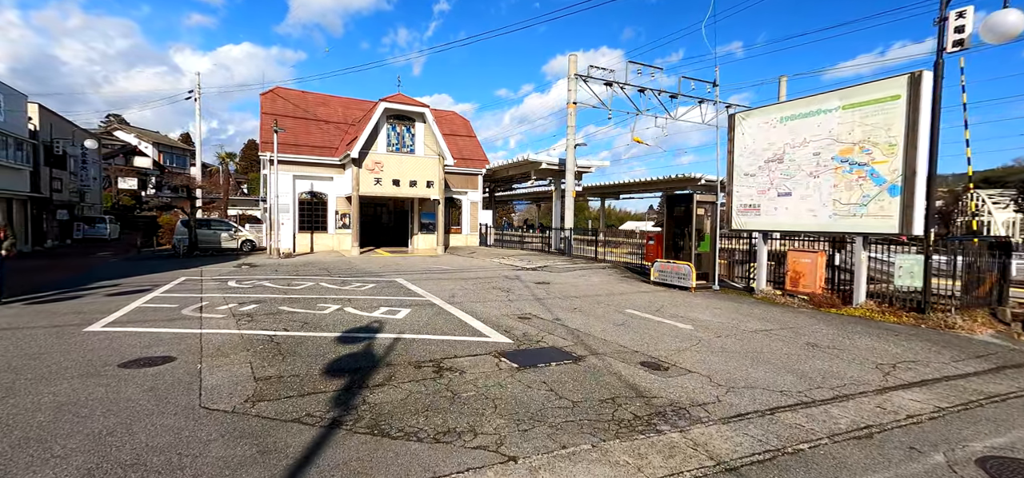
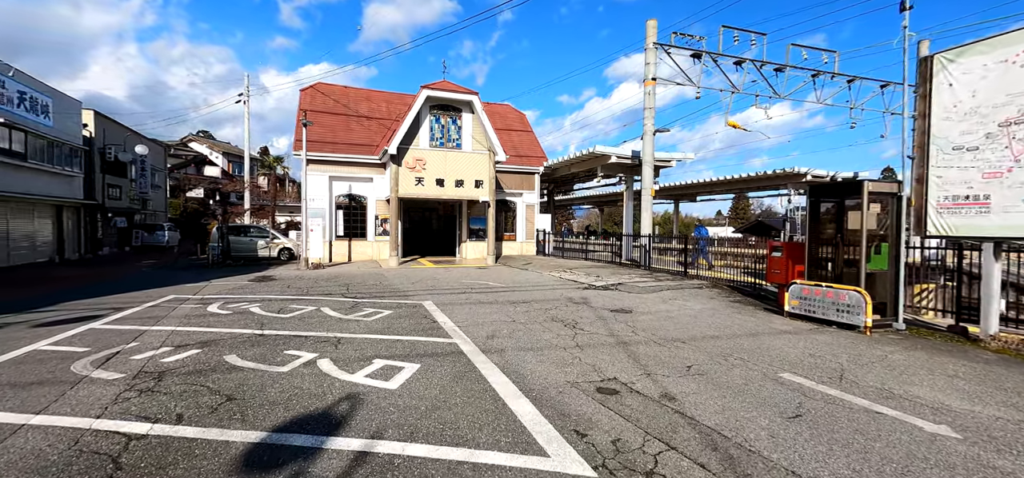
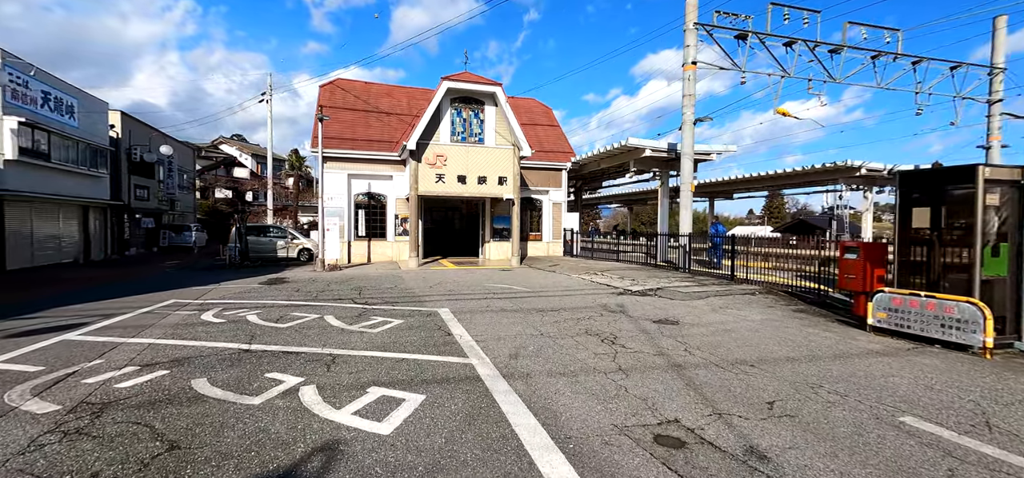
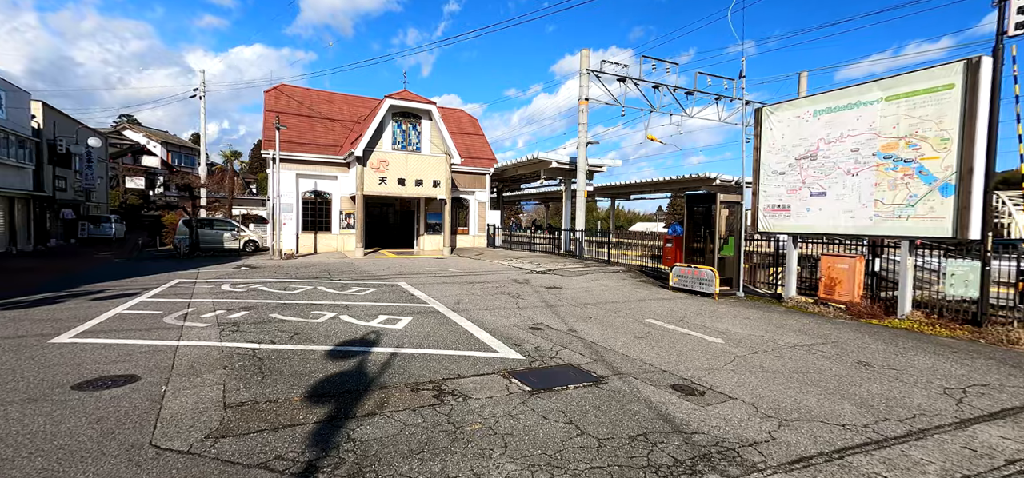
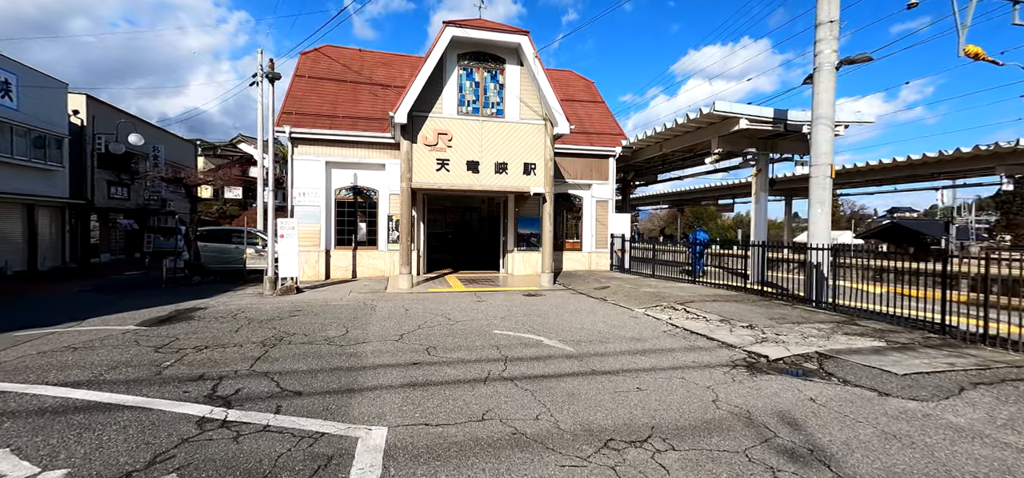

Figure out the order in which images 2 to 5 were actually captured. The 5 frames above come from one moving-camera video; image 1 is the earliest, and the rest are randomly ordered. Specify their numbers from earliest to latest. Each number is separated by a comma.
4, 2, 3, 5
